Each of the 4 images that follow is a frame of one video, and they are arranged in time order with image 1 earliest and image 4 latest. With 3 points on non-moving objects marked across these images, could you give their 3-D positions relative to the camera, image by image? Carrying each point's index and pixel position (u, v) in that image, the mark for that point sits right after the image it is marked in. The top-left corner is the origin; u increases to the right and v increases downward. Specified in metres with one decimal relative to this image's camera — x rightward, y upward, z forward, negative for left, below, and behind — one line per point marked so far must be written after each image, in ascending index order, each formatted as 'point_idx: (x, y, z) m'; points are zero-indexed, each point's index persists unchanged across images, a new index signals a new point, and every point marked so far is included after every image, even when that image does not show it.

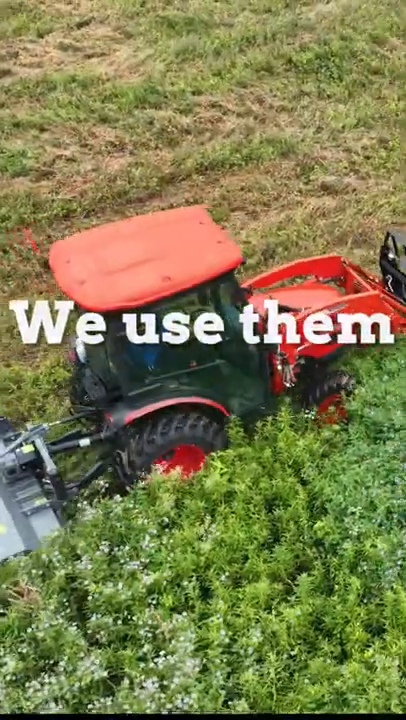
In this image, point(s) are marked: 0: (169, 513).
0: (-0.2, -0.7, +6.1) m
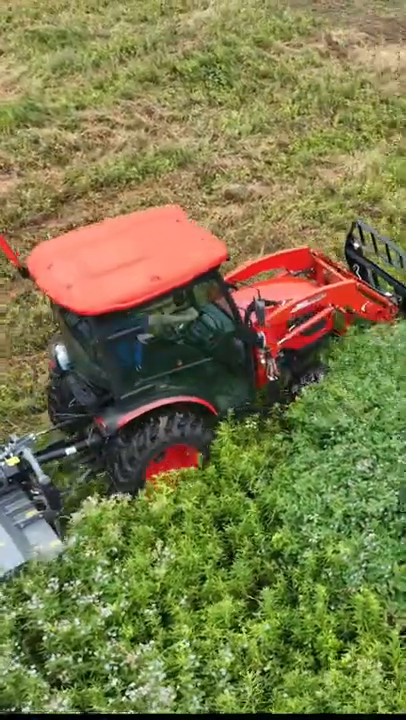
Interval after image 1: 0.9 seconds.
0: (-0.4, -0.8, +6.0) m
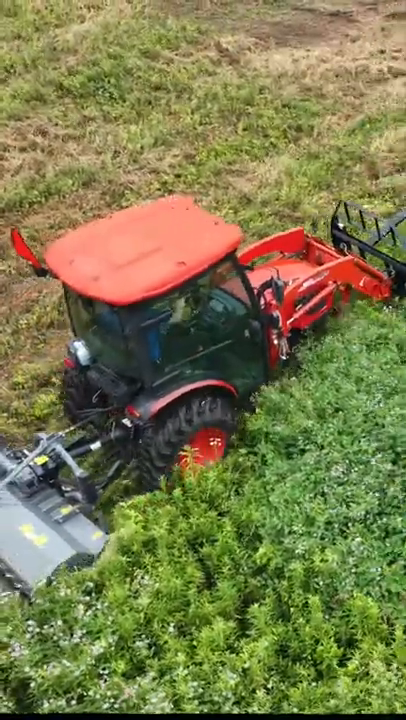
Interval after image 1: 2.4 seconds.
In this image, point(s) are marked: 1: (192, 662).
0: (-0.5, -0.9, +5.8) m
1: (0.0, -1.2, +5.5) m
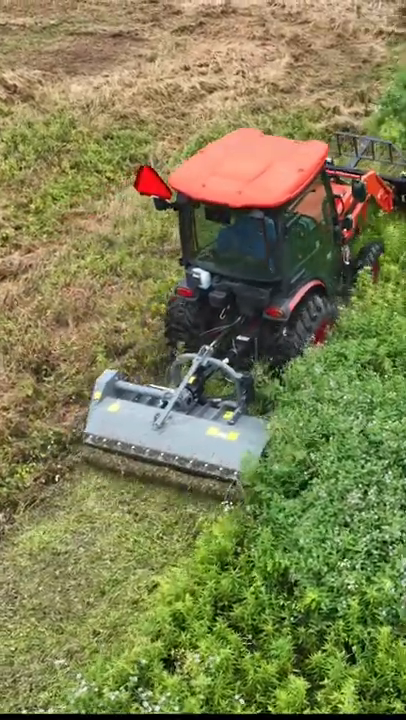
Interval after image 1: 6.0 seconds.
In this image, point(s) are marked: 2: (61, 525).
0: (-0.3, -1.3, +5.4) m
1: (+0.3, -1.5, +5.2) m
2: (-0.7, -0.8, +6.2) m
